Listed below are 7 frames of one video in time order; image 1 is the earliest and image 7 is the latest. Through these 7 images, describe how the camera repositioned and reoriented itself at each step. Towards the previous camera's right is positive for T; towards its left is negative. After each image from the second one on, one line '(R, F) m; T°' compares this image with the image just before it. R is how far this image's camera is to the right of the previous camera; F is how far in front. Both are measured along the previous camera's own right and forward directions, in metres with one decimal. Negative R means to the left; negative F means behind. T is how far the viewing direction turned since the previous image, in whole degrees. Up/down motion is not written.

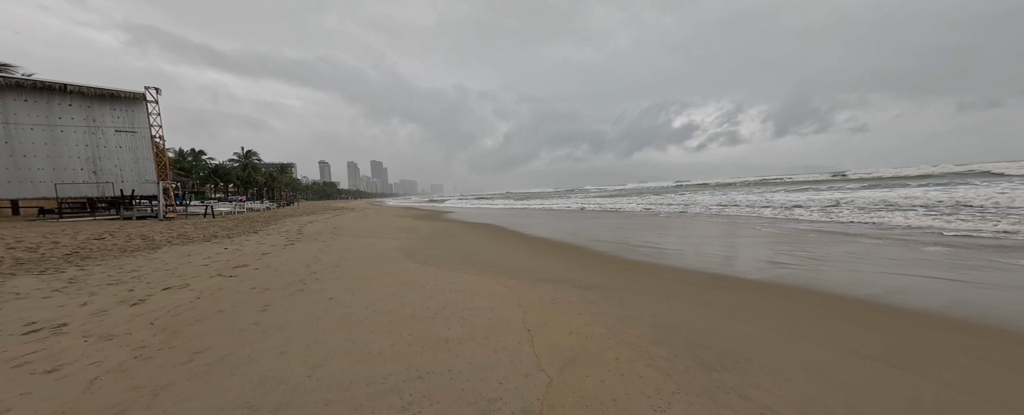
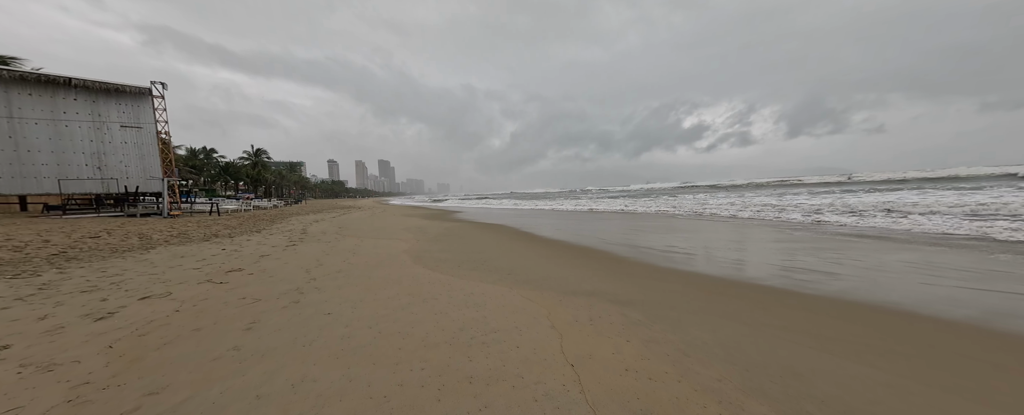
(-0.3, +0.6) m; -1°
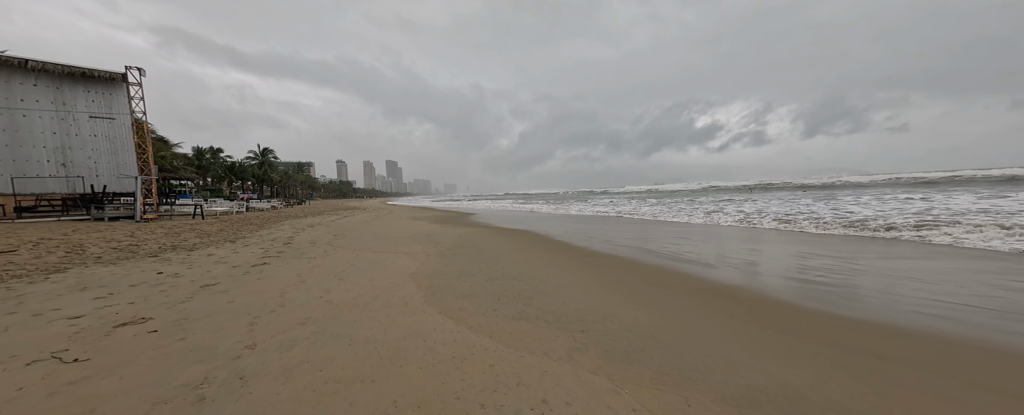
(-0.8, +2.1) m; -1°
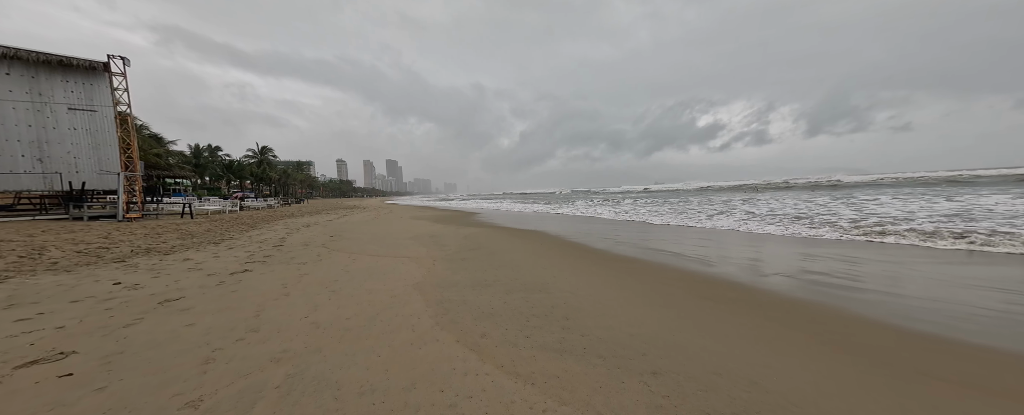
(-0.4, +0.8) m; 0°
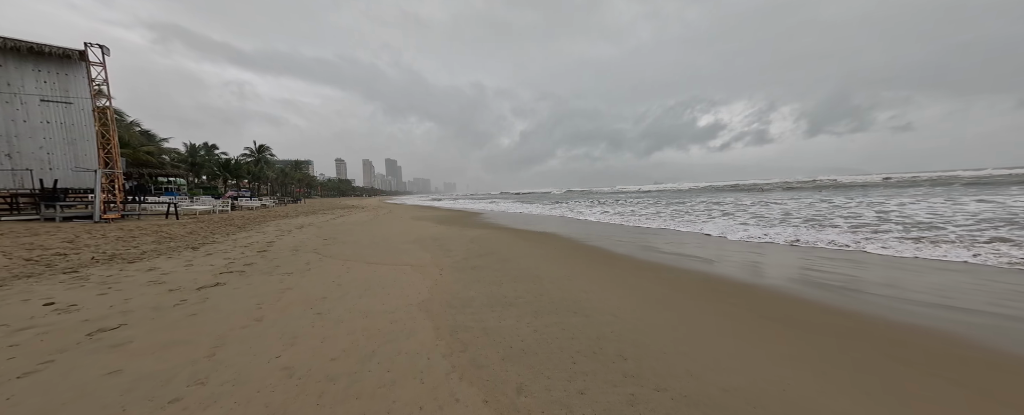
(-0.3, +0.8) m; 0°
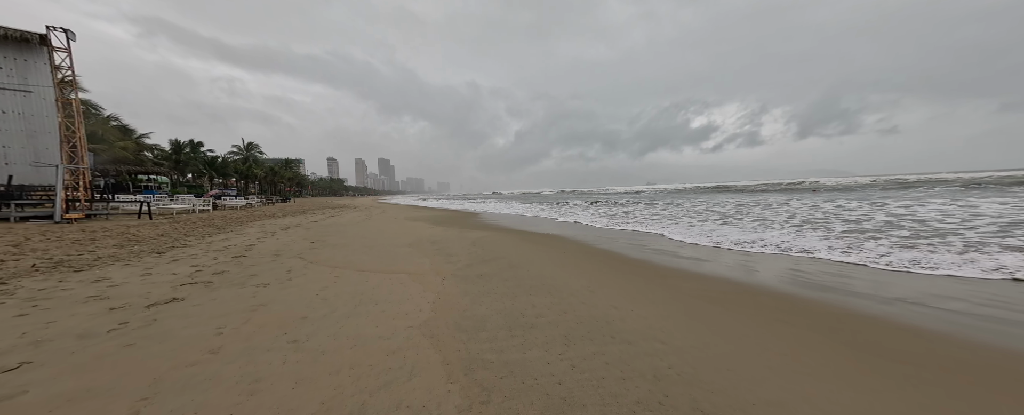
(-0.3, +0.6) m; +1°
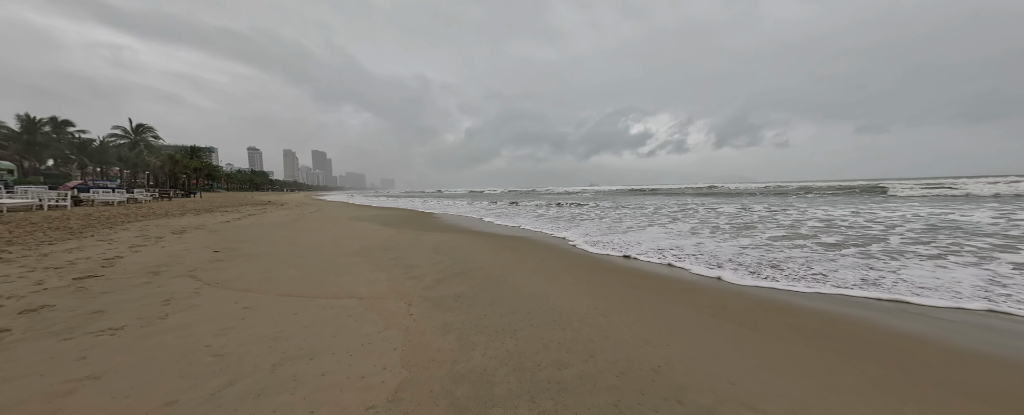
(-0.5, +1.0) m; +10°
